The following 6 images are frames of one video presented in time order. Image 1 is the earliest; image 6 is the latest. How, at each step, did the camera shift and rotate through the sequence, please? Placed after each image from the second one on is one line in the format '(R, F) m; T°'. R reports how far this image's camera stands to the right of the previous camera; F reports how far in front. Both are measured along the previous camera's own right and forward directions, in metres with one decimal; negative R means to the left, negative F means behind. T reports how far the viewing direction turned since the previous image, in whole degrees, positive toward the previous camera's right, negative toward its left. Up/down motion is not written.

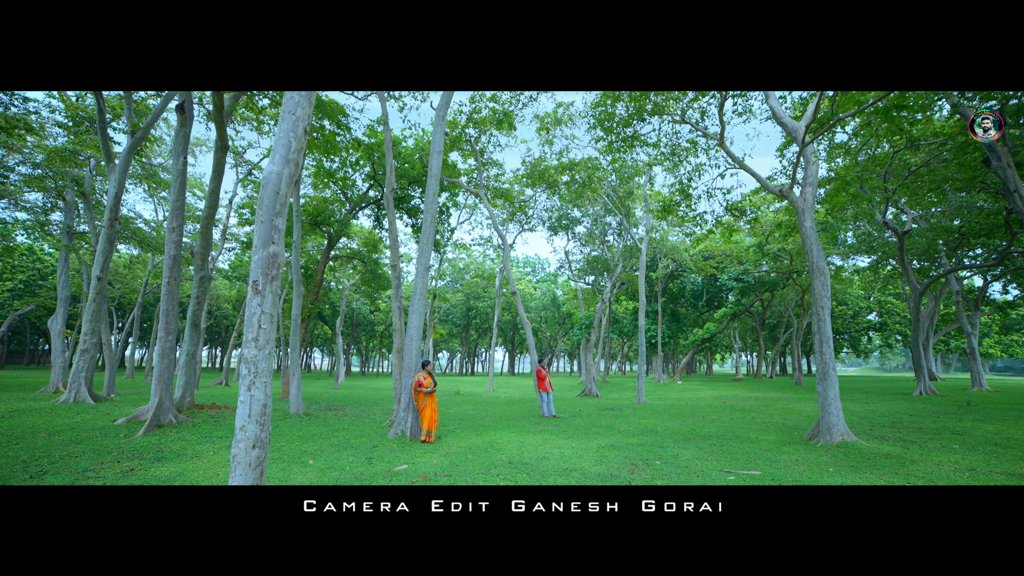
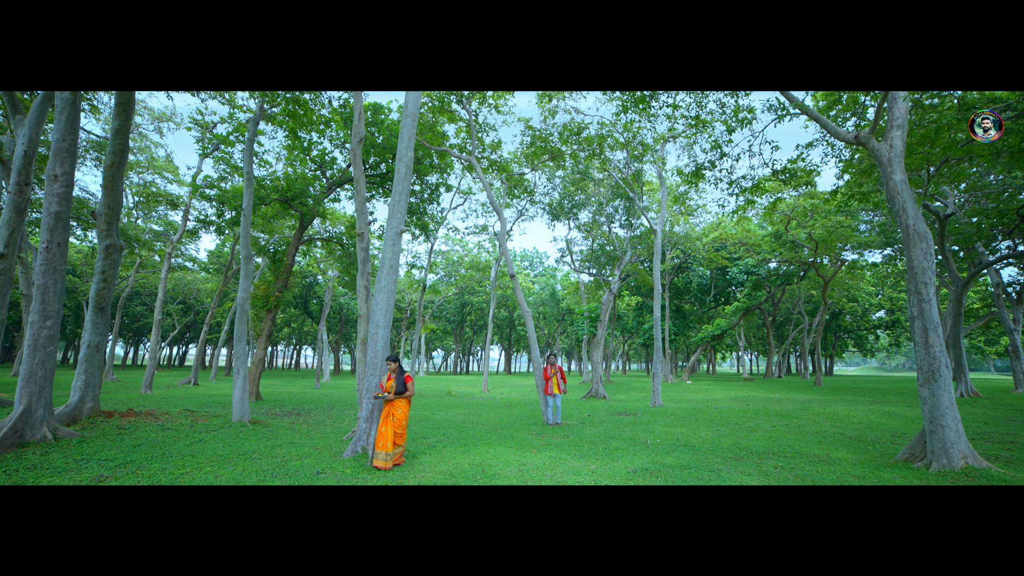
(0.0, +2.0) m; 0°
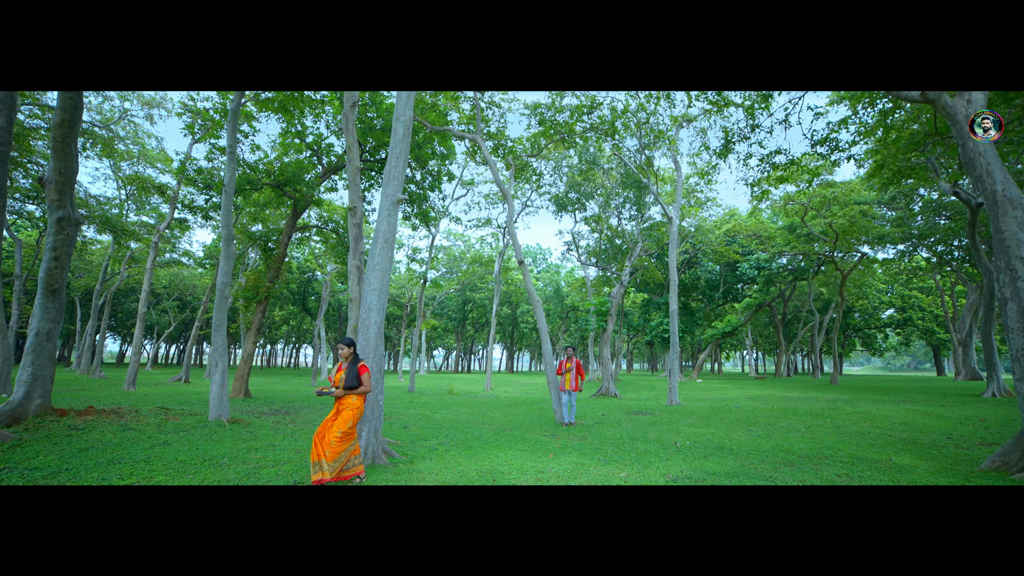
(-0.2, +0.9) m; 0°
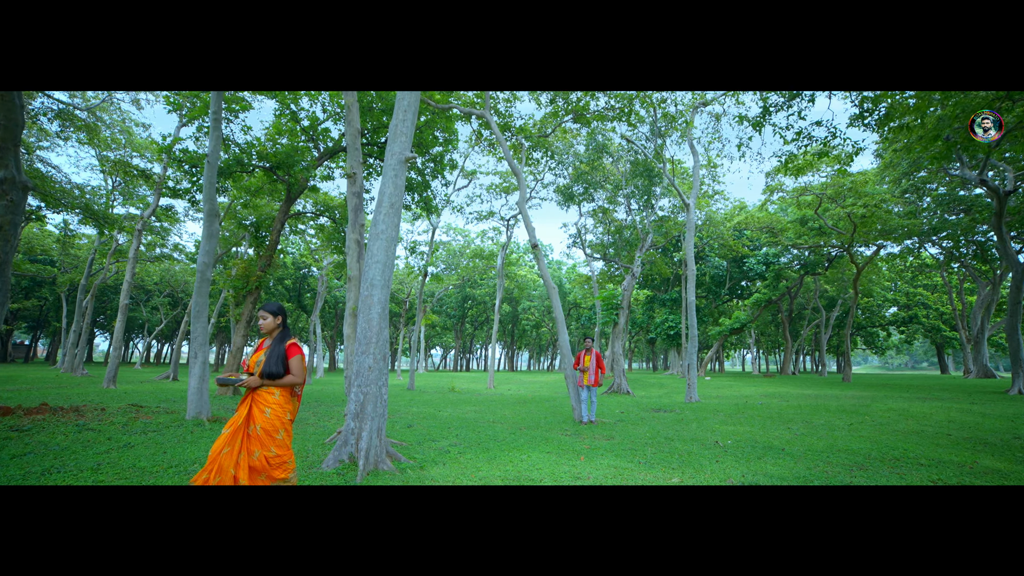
(-0.3, +0.8) m; 0°
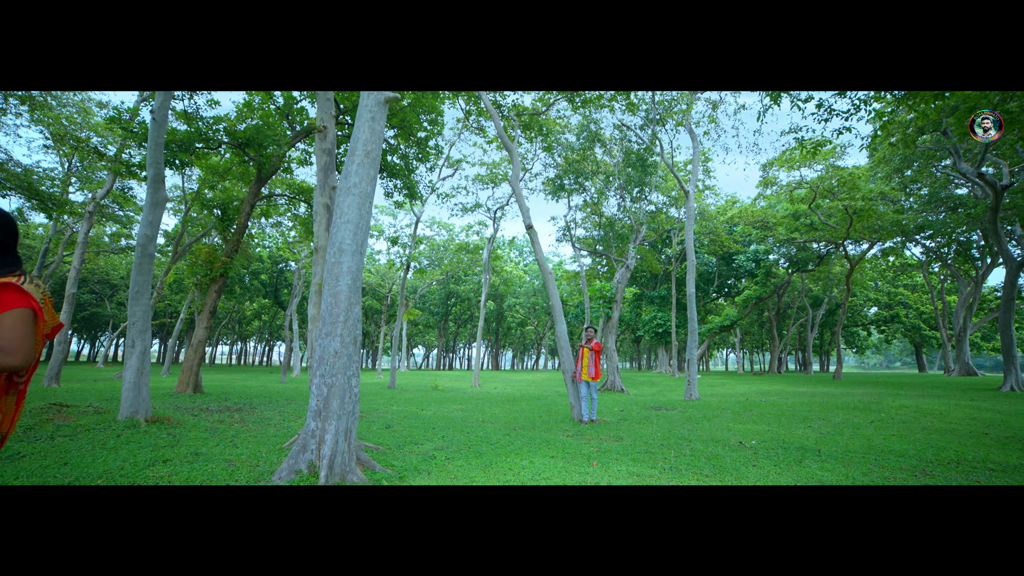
(-0.2, +0.9) m; +2°
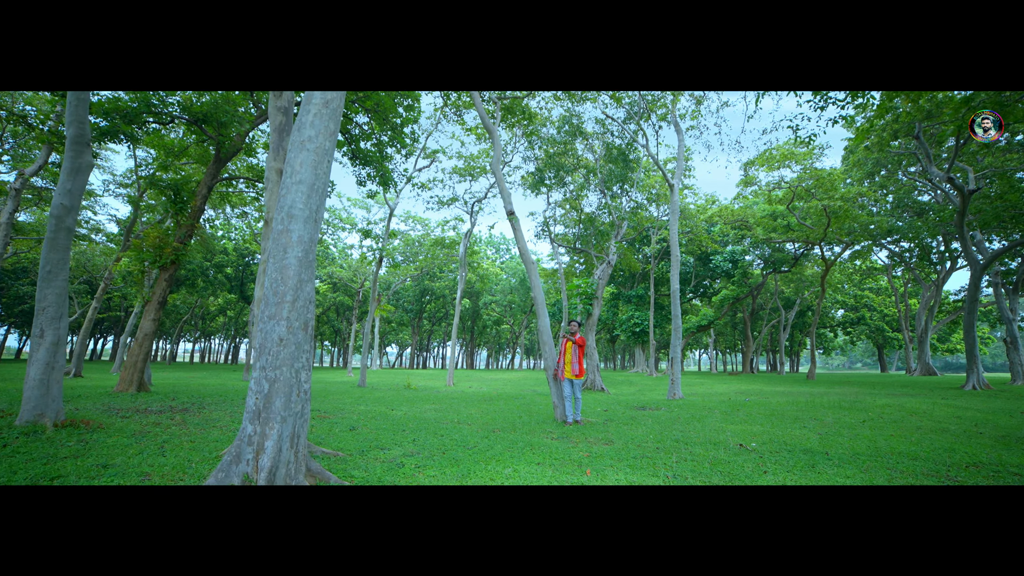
(-0.1, +0.6) m; +3°
